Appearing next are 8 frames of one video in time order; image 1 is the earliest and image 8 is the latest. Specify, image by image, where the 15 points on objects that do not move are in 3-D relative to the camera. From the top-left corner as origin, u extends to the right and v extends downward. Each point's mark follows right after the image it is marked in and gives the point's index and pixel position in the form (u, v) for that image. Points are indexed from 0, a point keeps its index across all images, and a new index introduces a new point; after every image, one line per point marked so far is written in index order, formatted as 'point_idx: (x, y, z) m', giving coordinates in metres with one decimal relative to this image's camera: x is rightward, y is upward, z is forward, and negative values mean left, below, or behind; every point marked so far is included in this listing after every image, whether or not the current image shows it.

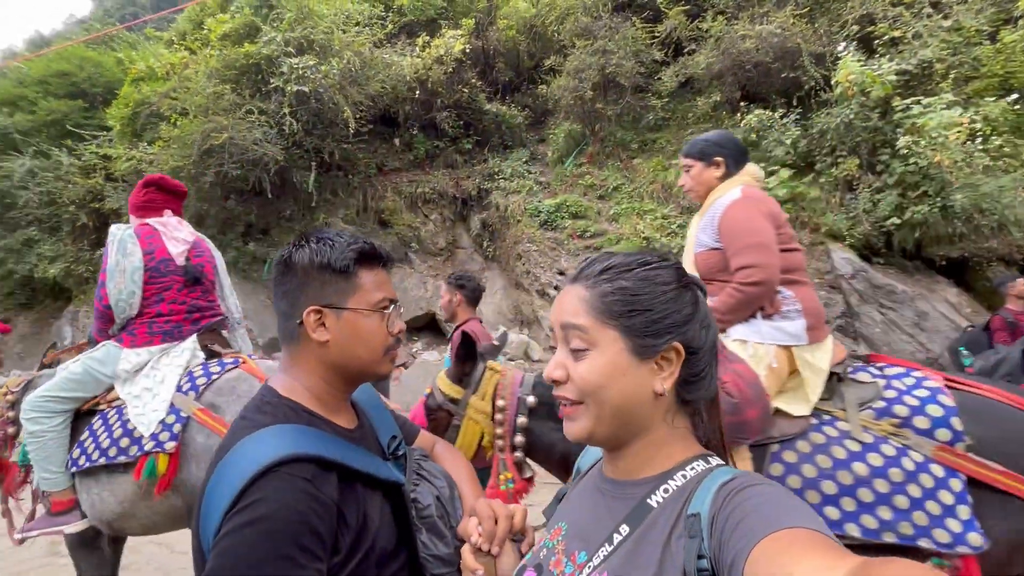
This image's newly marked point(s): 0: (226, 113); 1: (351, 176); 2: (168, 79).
0: (-3.5, +2.1, +6.4) m
1: (-2.3, +1.6, +7.7) m
2: (-4.4, +2.7, +6.7) m
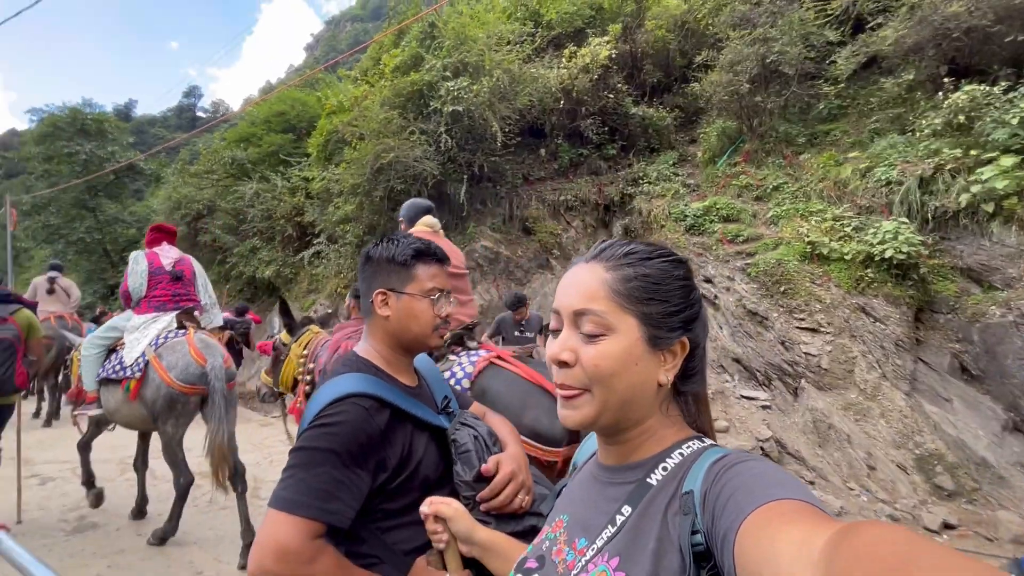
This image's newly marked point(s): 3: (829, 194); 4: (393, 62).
0: (-1.7, +2.1, +7.4) m
1: (-0.2, +1.6, +8.2) m
2: (-2.4, +2.7, +7.9) m
3: (+4.2, +1.2, +7.1) m
4: (-1.8, +3.3, +7.9) m
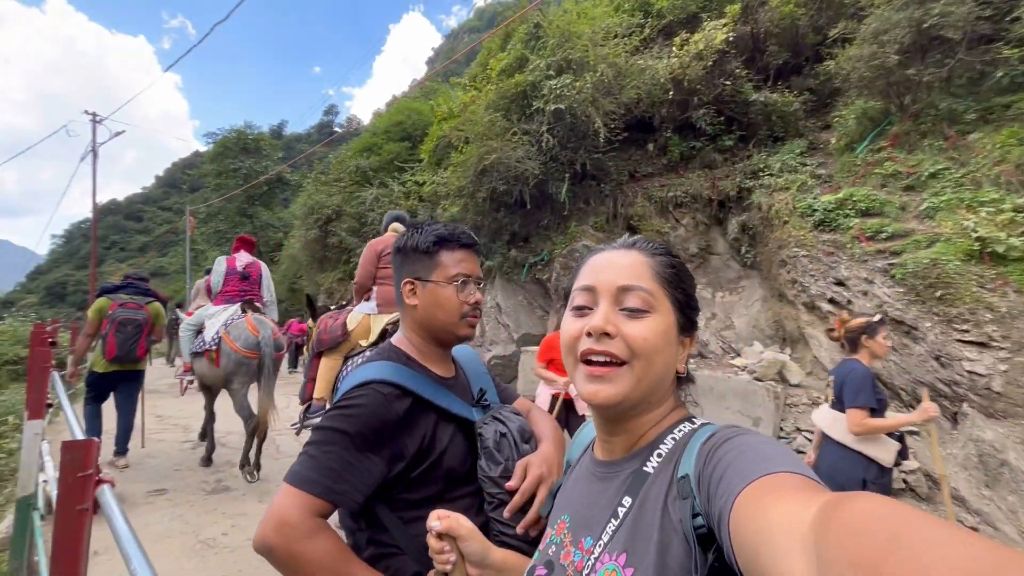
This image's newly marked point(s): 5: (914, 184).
0: (-0.2, +2.1, +7.5) m
1: (+1.4, +1.6, +8.0) m
2: (-0.8, +2.7, +8.3) m
3: (+5.4, +1.2, +5.8) m
4: (-0.2, +3.4, +8.0) m
5: (+4.8, +1.3, +6.4) m
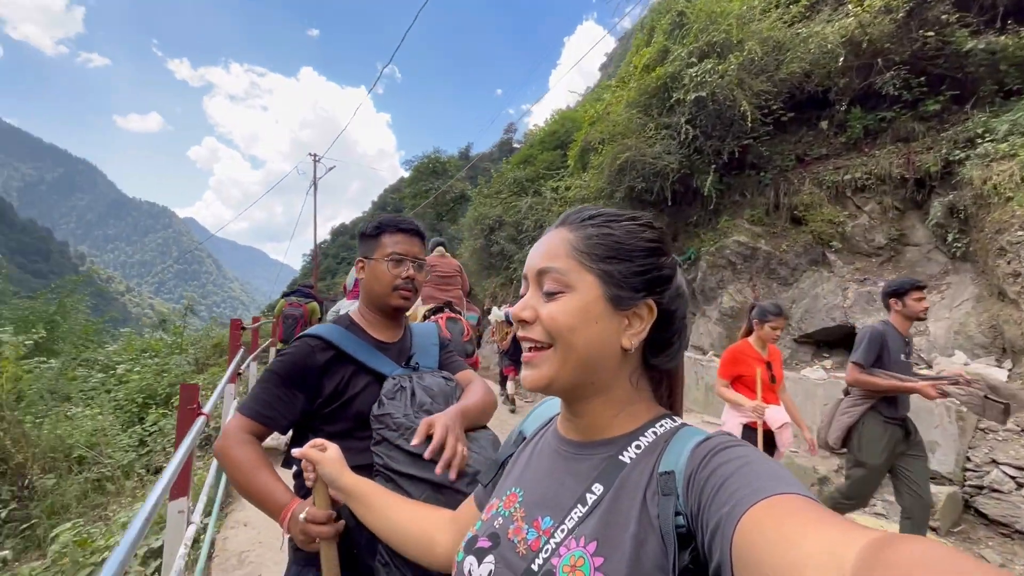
0: (+1.7, +2.1, +7.4) m
1: (+3.4, +1.6, +7.2) m
2: (+1.4, +2.7, +8.3) m
3: (+6.2, +1.3, +3.6) m
4: (+1.9, +3.3, +7.9) m
5: (+6.0, +1.3, +4.4) m
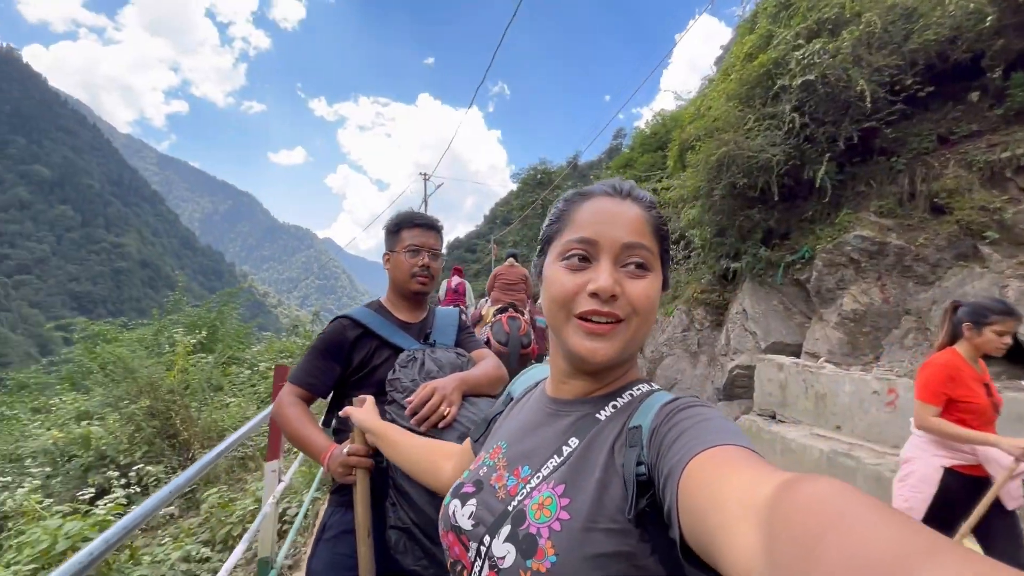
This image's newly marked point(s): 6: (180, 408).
0: (+2.9, +2.1, +6.9) m
1: (+4.5, +1.5, +6.3) m
2: (+2.9, +2.6, +7.9) m
3: (+6.5, +1.4, +2.2) m
4: (+3.2, +3.3, +7.4) m
5: (+6.4, +1.4, +3.0) m
6: (-4.2, -1.5, +6.8) m
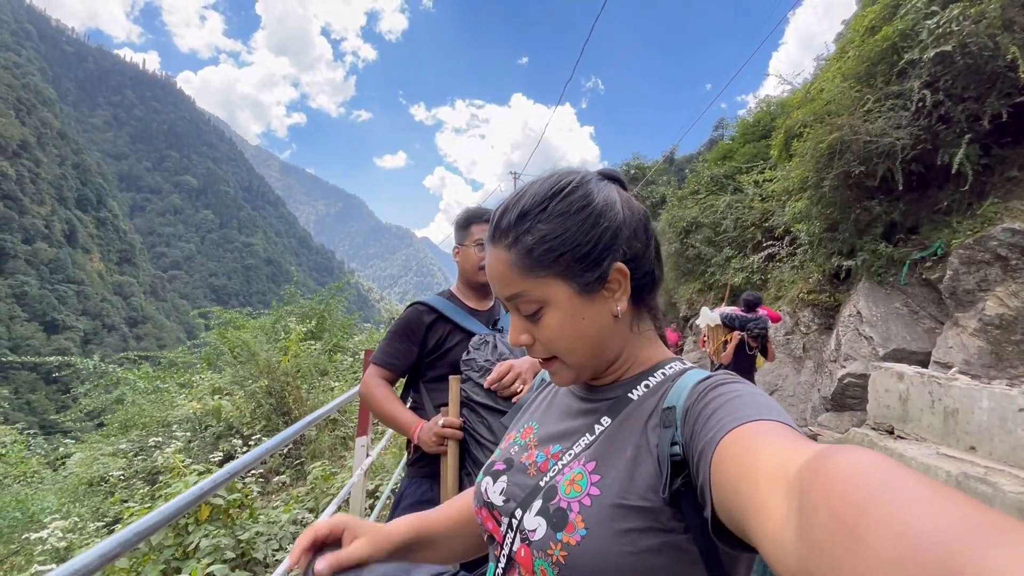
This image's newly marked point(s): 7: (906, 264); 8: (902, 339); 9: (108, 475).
0: (+4.0, +2.1, +6.2) m
1: (+5.5, +1.5, +5.3) m
2: (+4.1, +2.6, +7.2) m
3: (+6.6, +1.3, +0.9) m
4: (+4.4, +3.3, +6.6) m
5: (+6.7, +1.4, +1.8) m
6: (-3.1, -1.4, +7.4) m
7: (+4.5, +0.3, +6.1) m
8: (+4.3, -0.6, +5.8) m
9: (-5.0, -2.3, +6.5) m
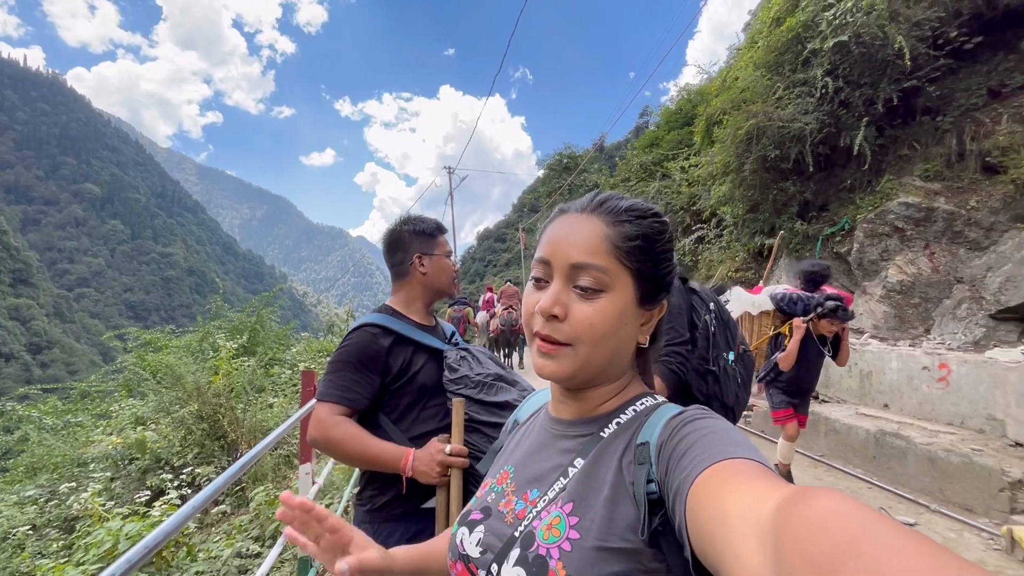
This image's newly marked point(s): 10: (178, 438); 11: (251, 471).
0: (+3.2, +2.4, +6.6) m
1: (+4.8, +1.9, +5.9) m
2: (+3.2, +2.9, +7.6) m
3: (+6.4, +1.7, +1.7) m
4: (+3.4, +3.6, +7.1) m
5: (+6.4, +1.8, +2.5) m
6: (-3.8, -1.6, +7.1) m
7: (+3.8, +0.6, +6.6) m
8: (+3.6, -0.2, +6.3) m
9: (-5.5, -2.6, +6.0) m
10: (-4.3, -1.9, +6.9) m
11: (-3.2, -2.2, +6.5) m
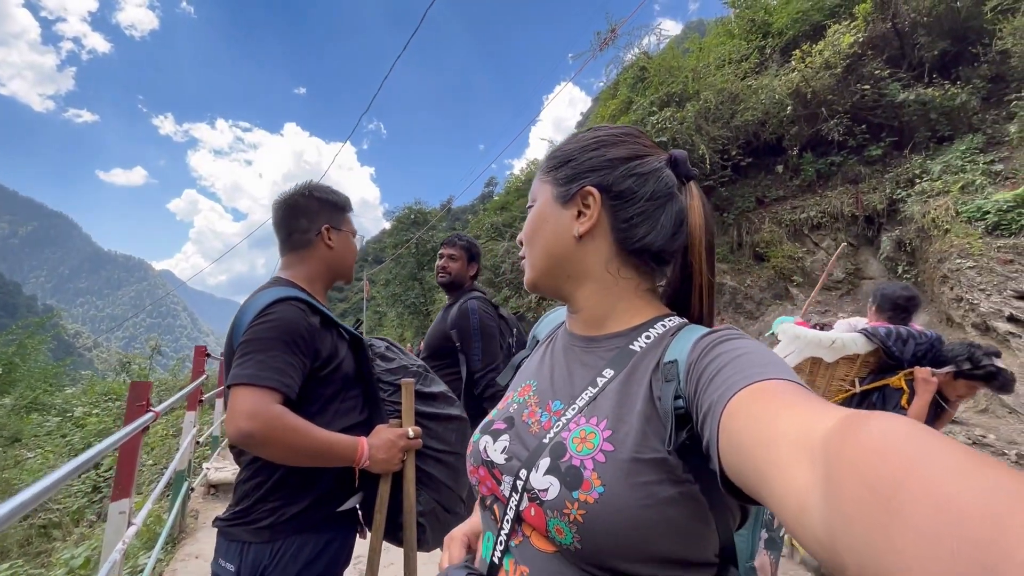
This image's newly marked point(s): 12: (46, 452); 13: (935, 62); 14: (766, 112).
0: (+1.3, +1.6, +7.8) m
1: (+3.0, +1.1, +7.5) m
2: (+1.0, +2.0, +8.7) m
3: (+6.0, +1.2, +4.1) m
4: (+1.5, +2.7, +8.4) m
5: (+5.7, +1.2, +4.9) m
6: (-5.5, -1.8, +5.3) m
7: (+1.8, -0.2, +7.7) m
8: (+1.7, -1.0, +7.2) m
9: (-6.8, -2.5, +3.6) m
10: (-6.0, -2.0, +5.0) m
11: (-4.8, -2.4, +4.9) m
12: (-5.6, -2.0, +6.3) m
13: (+5.7, +3.0, +7.1) m
14: (+3.5, +2.4, +7.4) m
